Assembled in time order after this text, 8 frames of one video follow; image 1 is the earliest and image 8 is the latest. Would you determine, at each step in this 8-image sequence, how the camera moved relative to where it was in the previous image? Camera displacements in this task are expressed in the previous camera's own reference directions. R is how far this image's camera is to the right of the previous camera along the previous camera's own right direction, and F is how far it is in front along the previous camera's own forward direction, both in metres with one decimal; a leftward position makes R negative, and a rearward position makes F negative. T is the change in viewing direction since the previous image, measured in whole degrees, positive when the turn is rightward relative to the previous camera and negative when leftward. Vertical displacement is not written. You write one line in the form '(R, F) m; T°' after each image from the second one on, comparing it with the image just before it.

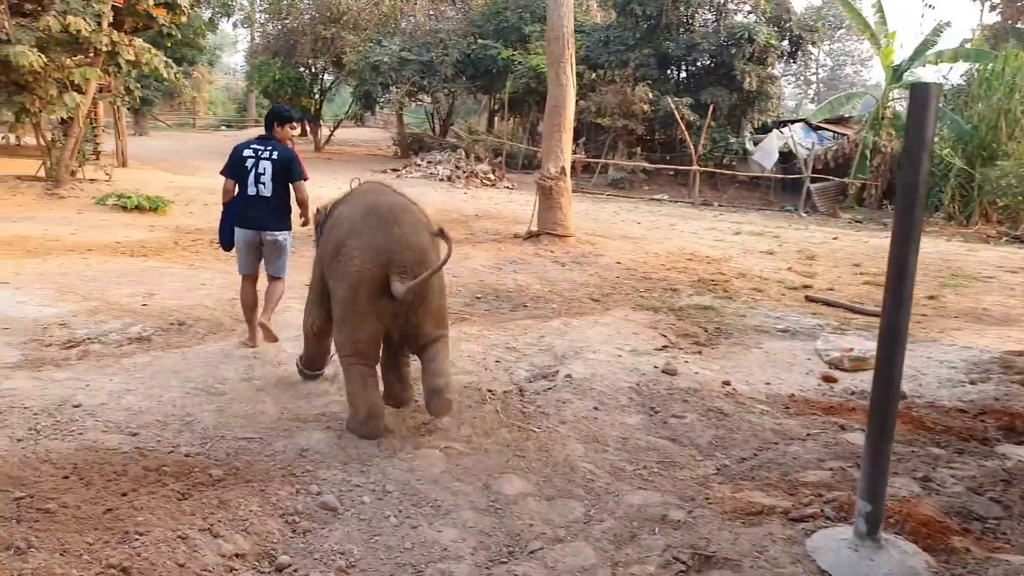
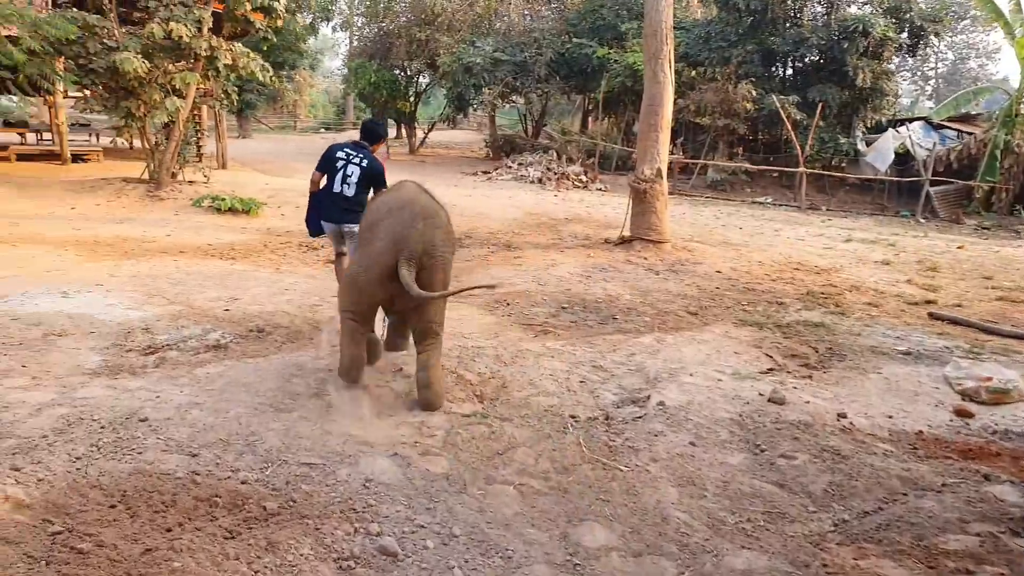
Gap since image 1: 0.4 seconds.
(0.0, +0.3) m; -7°
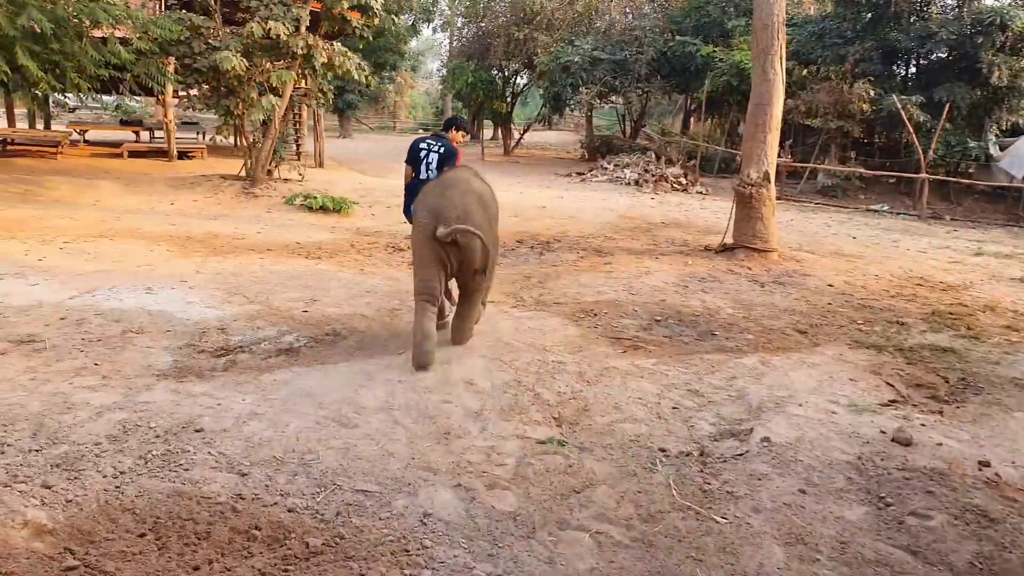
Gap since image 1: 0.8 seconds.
(0.0, +0.4) m; -7°
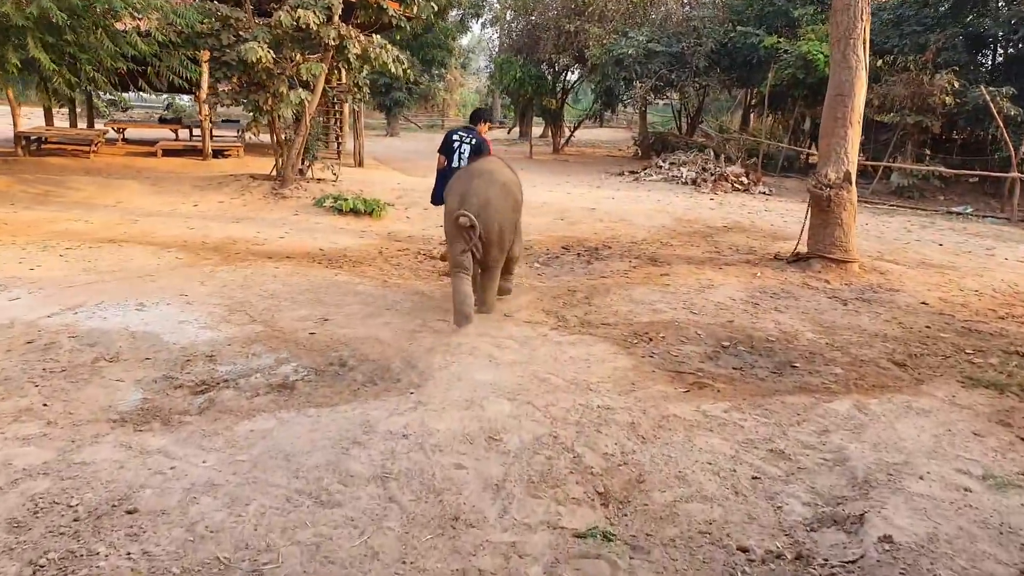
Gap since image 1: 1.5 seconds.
(+0.1, +0.8) m; -4°
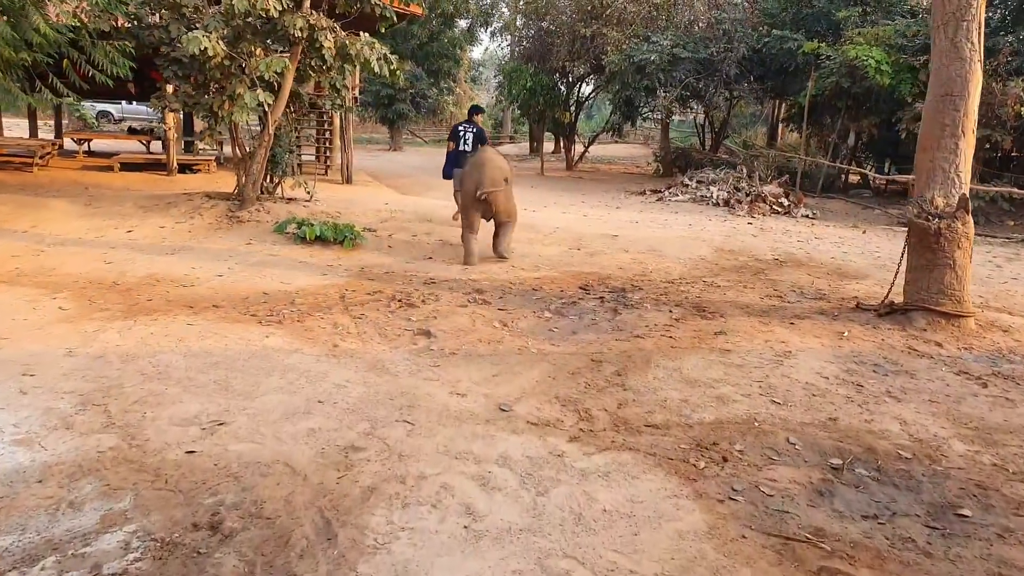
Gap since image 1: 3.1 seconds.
(+0.1, +1.8) m; -1°
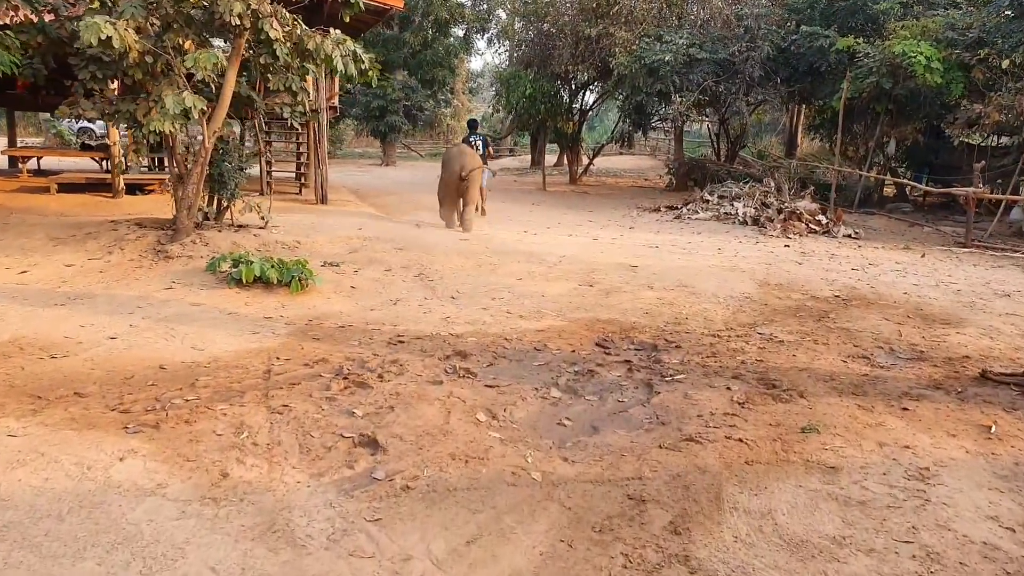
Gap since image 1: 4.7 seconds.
(+0.1, +1.7) m; 0°
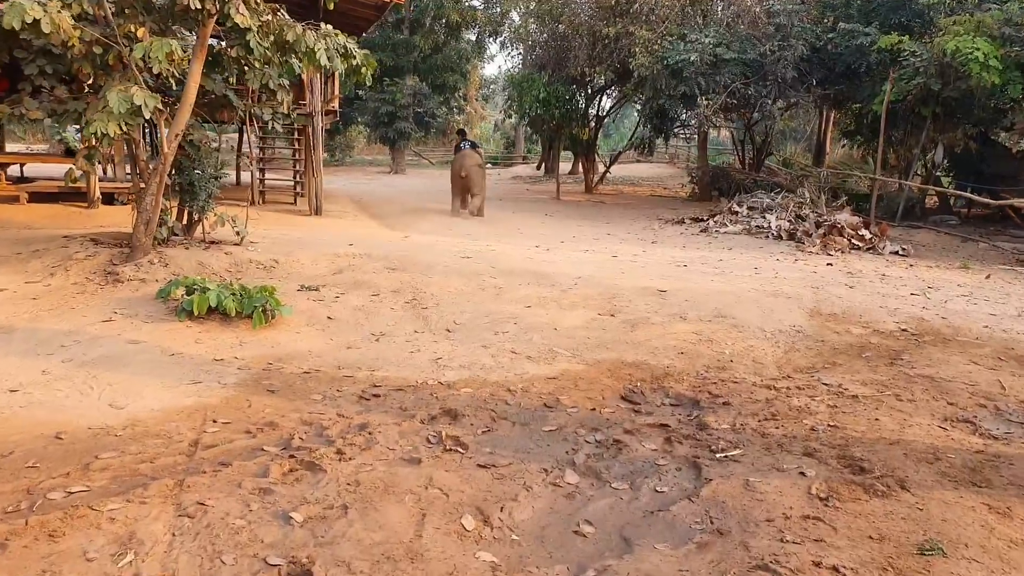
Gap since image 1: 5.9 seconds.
(0.0, +1.0) m; -1°
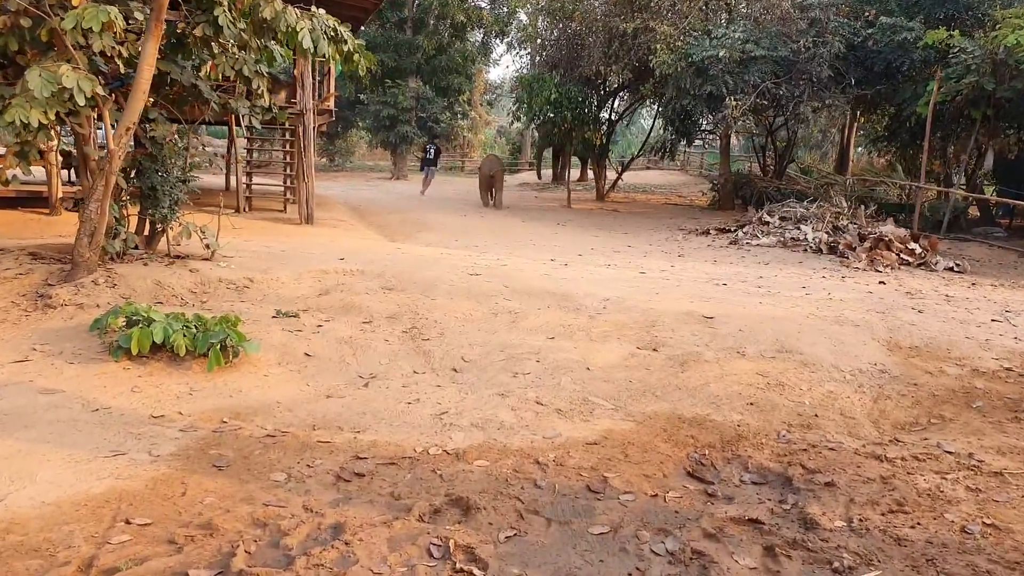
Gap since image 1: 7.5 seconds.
(-0.1, +1.0) m; 0°
